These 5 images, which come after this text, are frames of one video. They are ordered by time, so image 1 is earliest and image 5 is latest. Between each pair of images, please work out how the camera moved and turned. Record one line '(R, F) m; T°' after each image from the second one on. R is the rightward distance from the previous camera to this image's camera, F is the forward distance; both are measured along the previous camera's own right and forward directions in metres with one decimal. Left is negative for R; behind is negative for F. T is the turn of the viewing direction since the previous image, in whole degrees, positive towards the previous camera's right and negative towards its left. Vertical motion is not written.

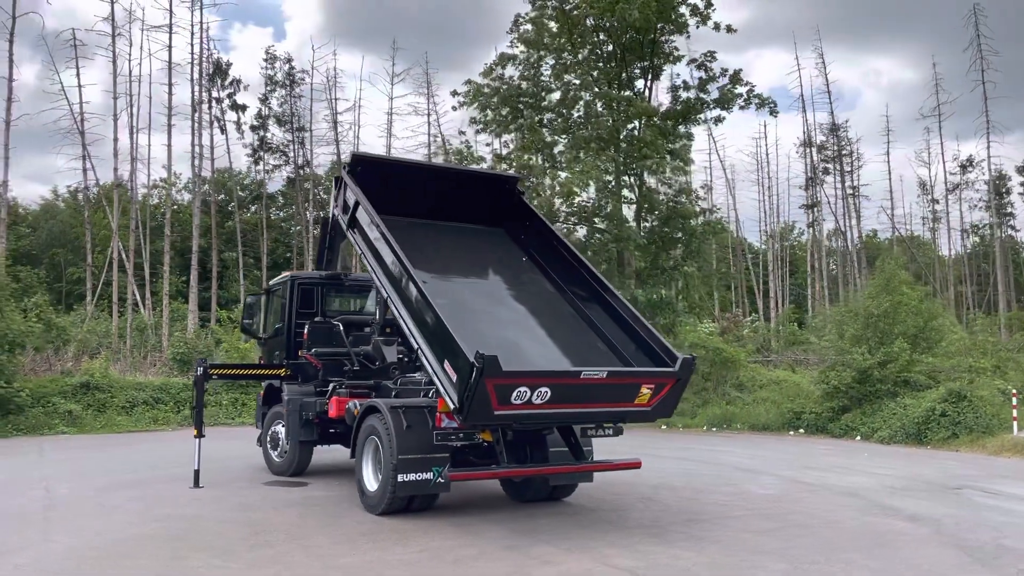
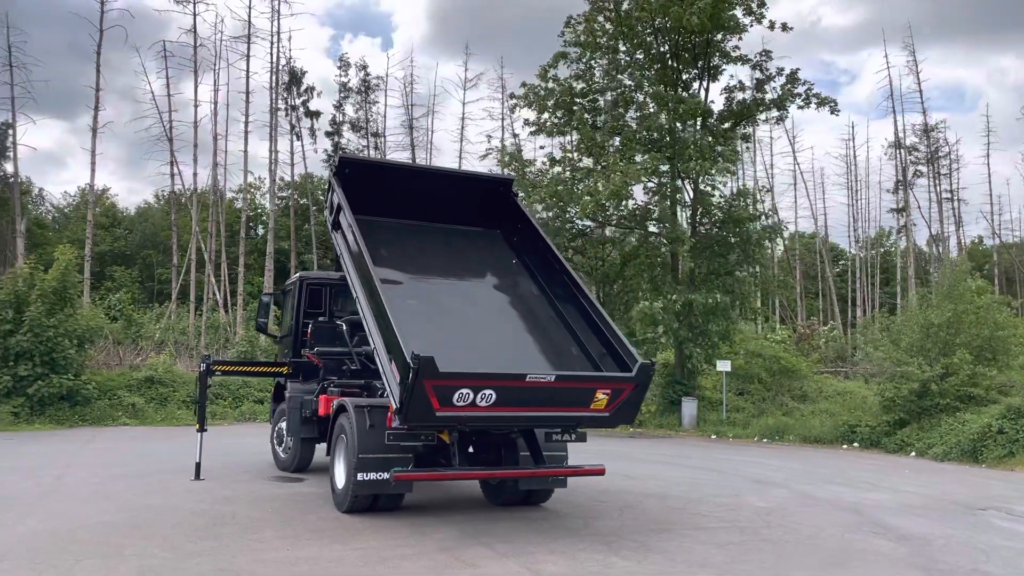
(+1.0, +0.1) m; -6°
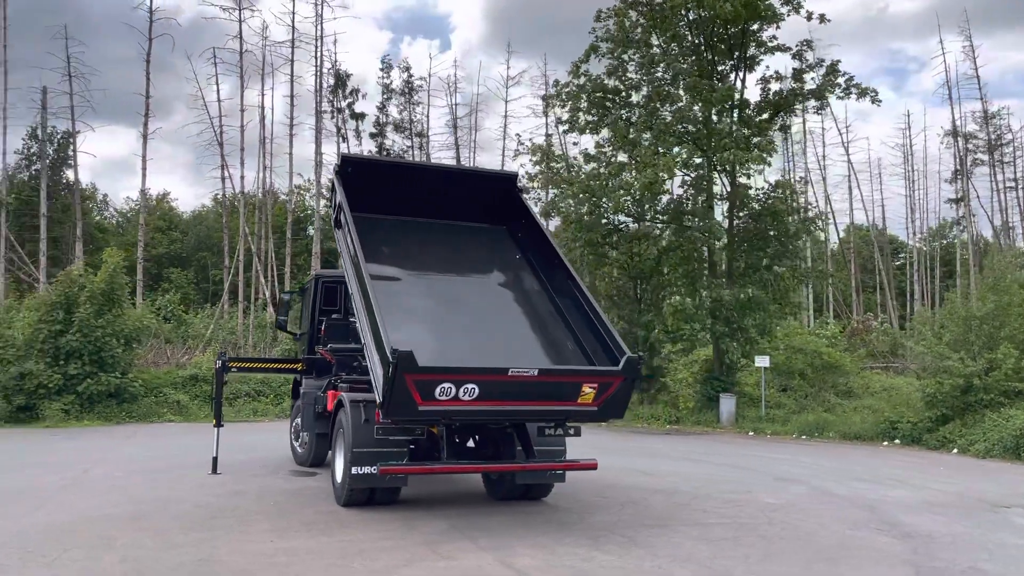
(+0.5, 0.0) m; -4°
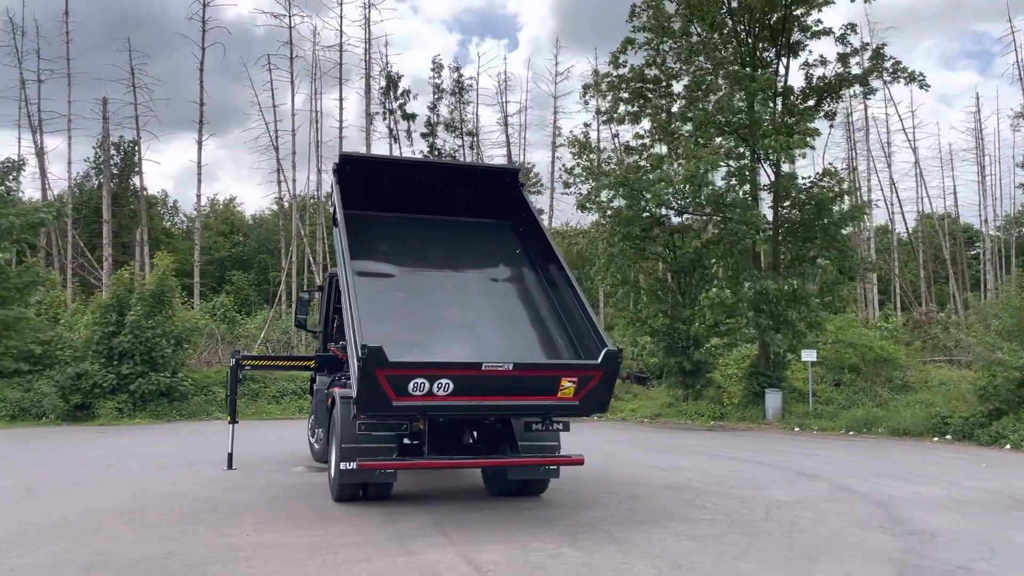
(+0.6, +0.1) m; -4°
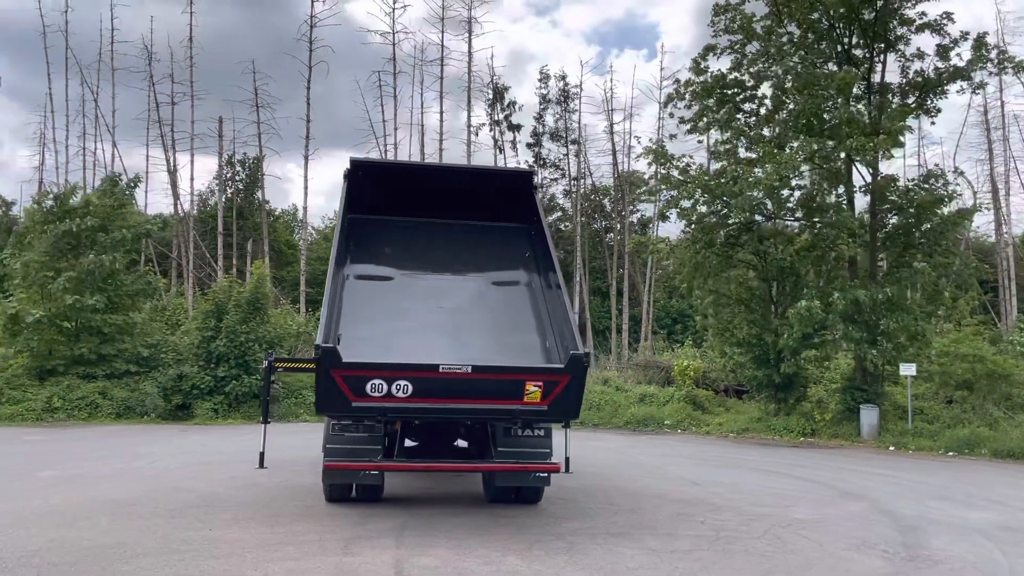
(+1.1, +0.2) m; -8°
